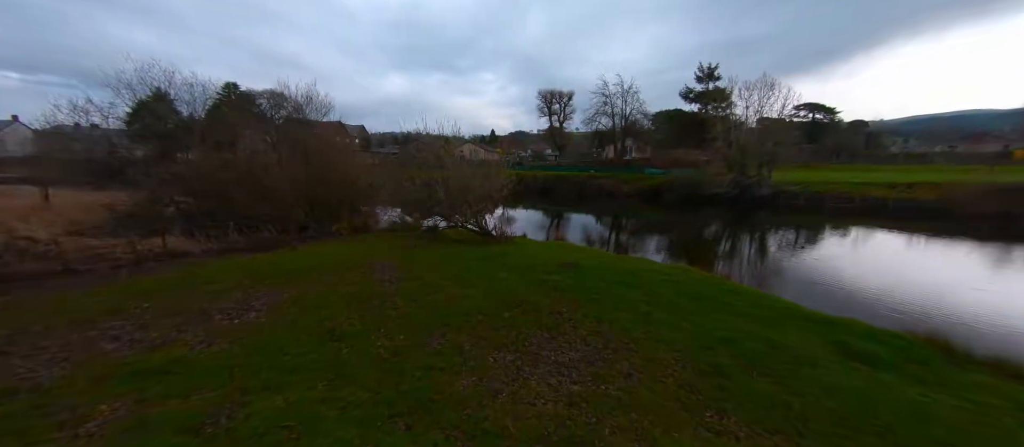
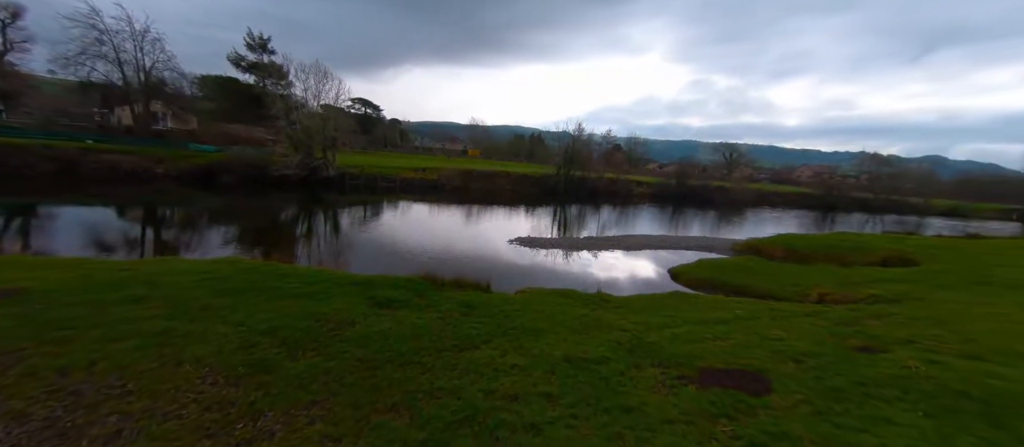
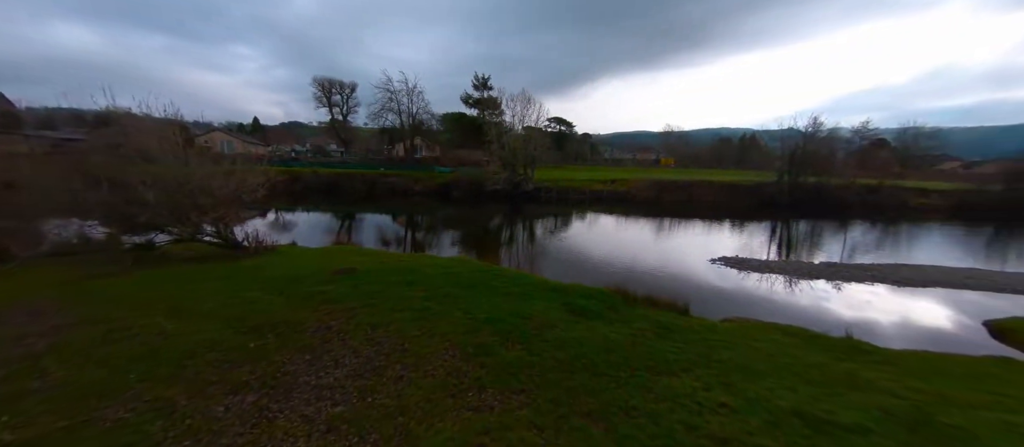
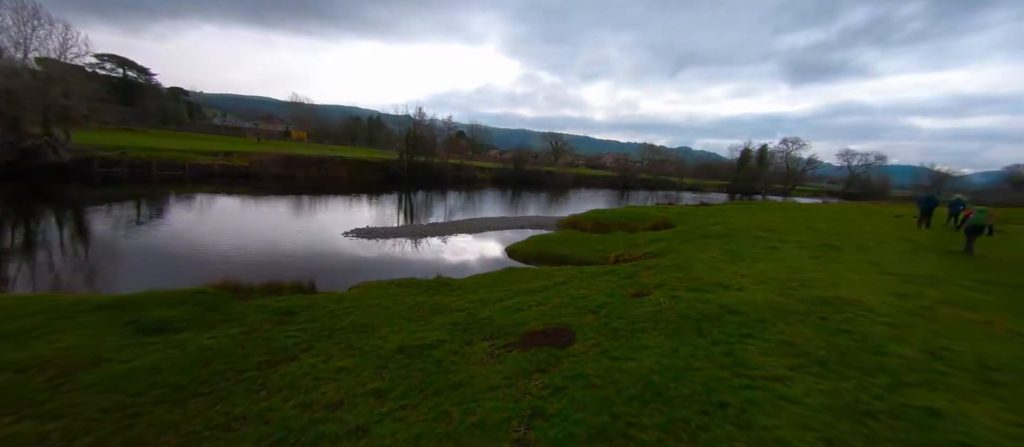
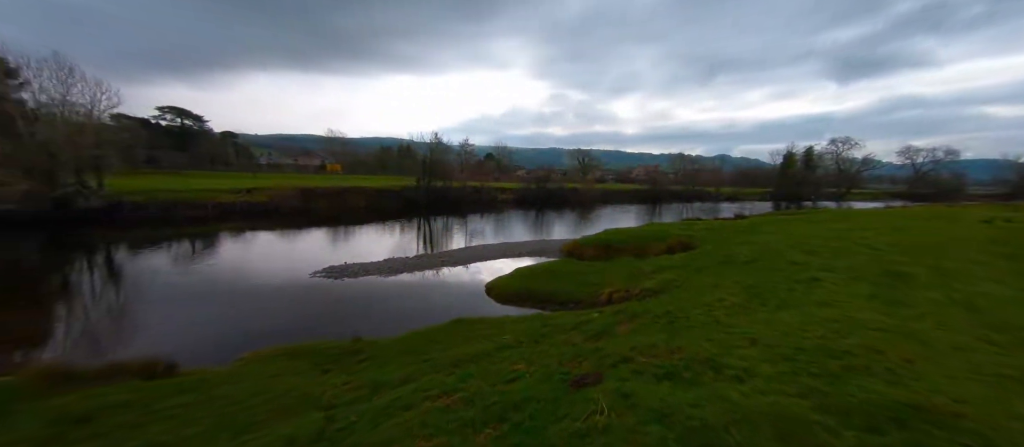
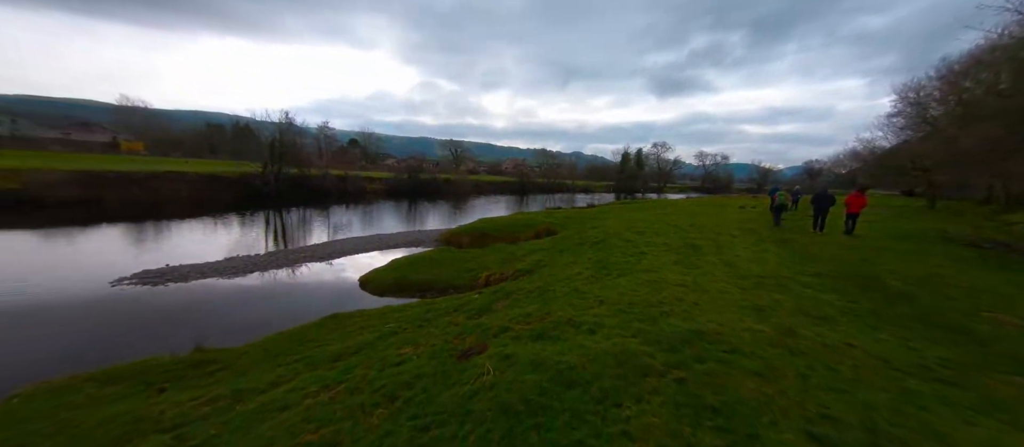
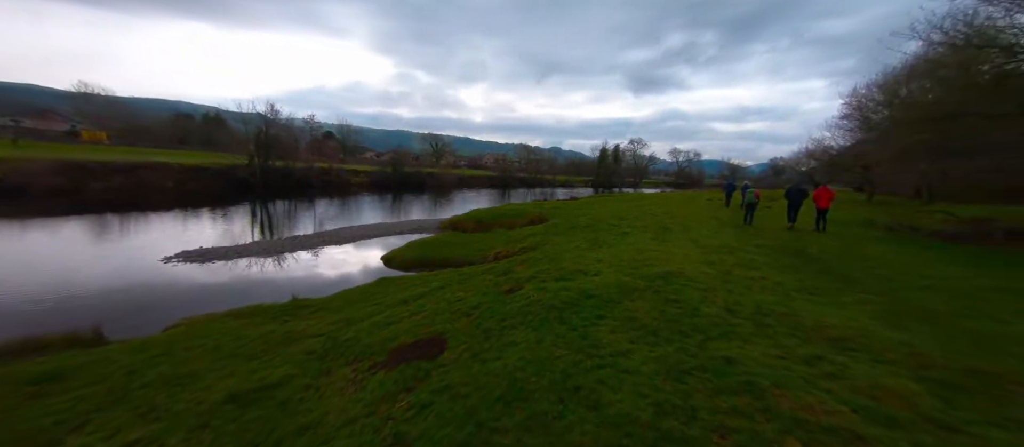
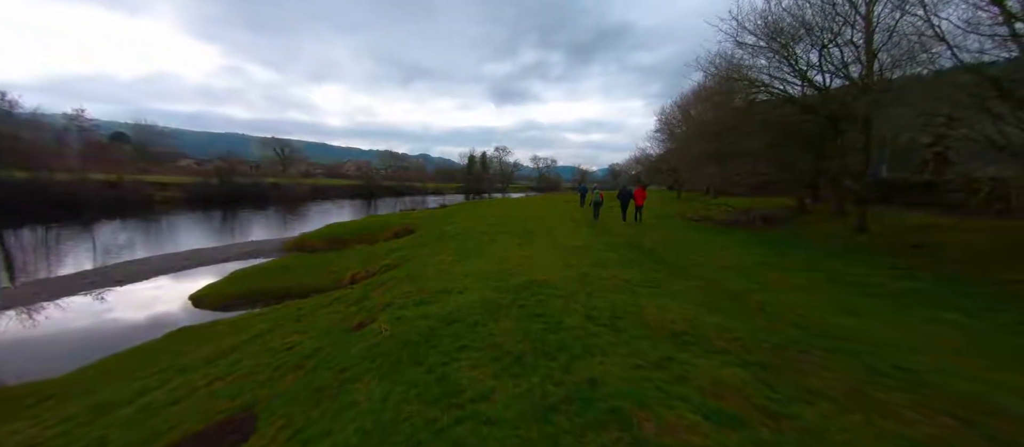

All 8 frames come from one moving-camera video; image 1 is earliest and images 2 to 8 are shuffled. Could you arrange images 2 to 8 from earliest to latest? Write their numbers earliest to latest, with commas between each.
3, 2, 4, 7, 8, 6, 5
